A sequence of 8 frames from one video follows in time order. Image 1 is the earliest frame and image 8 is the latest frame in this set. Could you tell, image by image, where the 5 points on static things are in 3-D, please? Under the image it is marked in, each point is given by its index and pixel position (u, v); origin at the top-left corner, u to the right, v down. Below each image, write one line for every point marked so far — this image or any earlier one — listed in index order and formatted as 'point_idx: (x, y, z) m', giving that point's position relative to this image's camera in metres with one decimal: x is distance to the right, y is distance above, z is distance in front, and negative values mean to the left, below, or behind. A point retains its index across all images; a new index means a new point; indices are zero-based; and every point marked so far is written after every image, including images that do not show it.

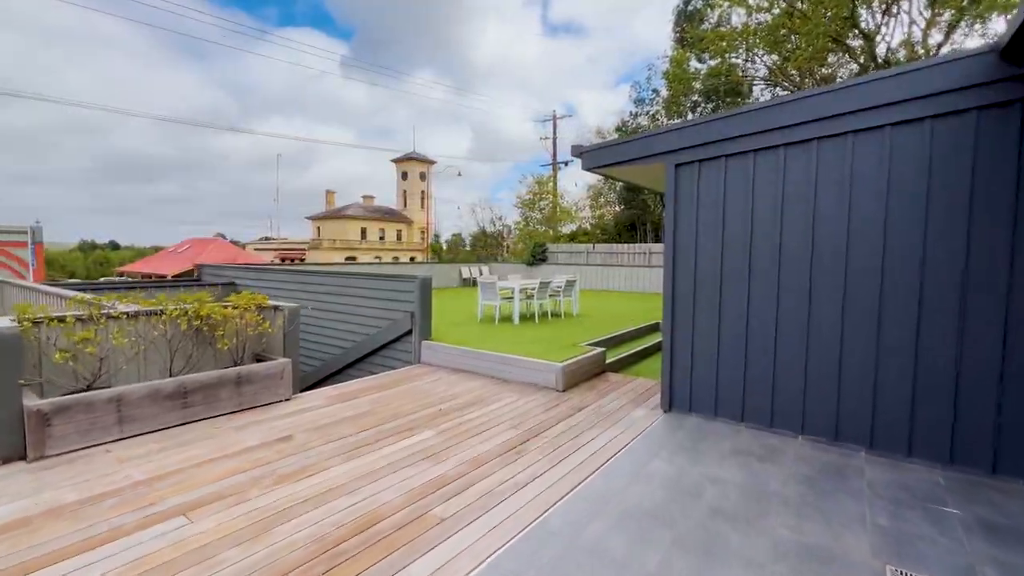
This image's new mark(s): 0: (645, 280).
0: (+3.5, +0.2, +13.1) m
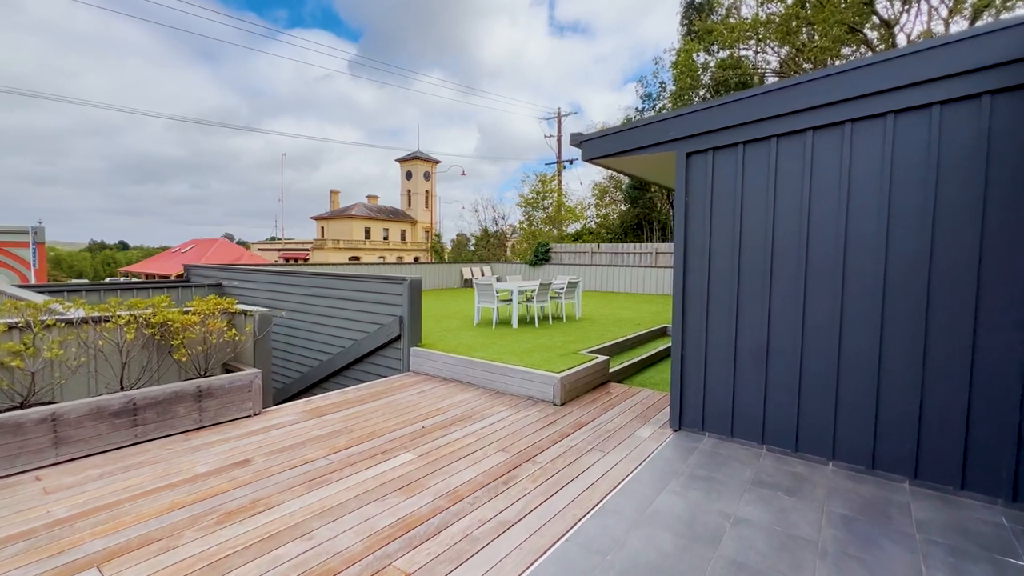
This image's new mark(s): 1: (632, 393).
0: (+3.5, +0.2, +12.7) m
1: (+1.1, -1.0, +4.3) m
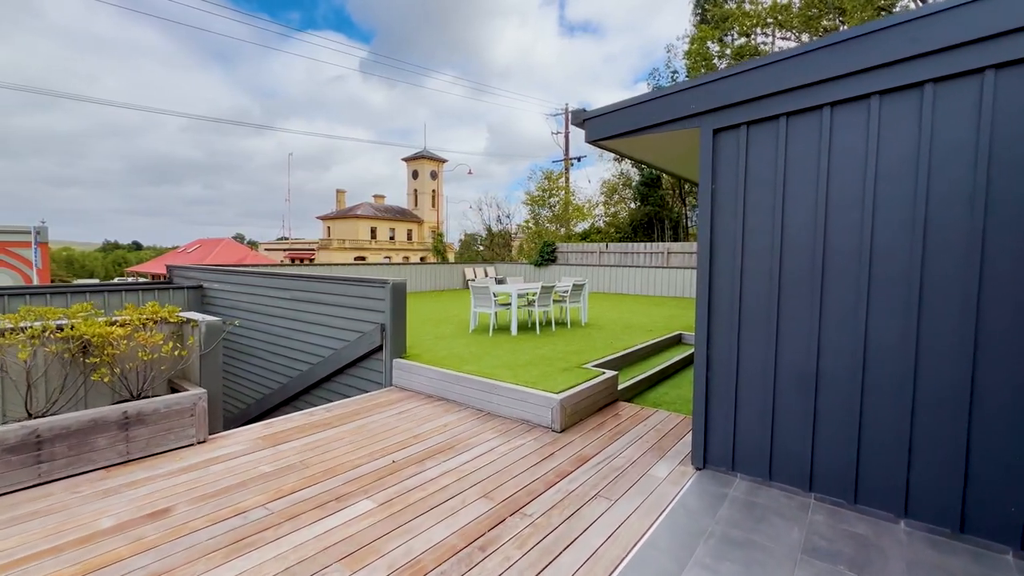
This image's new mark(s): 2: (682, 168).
0: (+3.6, +0.1, +12.0) m
1: (+1.0, -1.0, +3.7) m
2: (+1.6, +1.1, +4.4) m
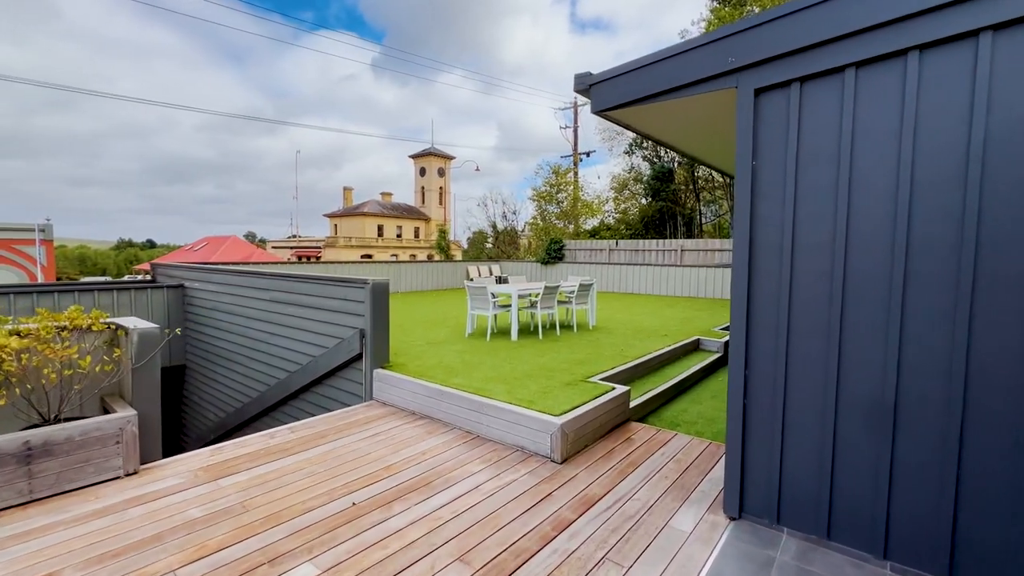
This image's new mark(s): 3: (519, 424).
0: (+3.7, +0.2, +11.4) m
1: (+1.0, -1.0, +3.1) m
2: (+1.5, +1.1, +3.8) m
3: (+0.1, -0.9, +3.0) m
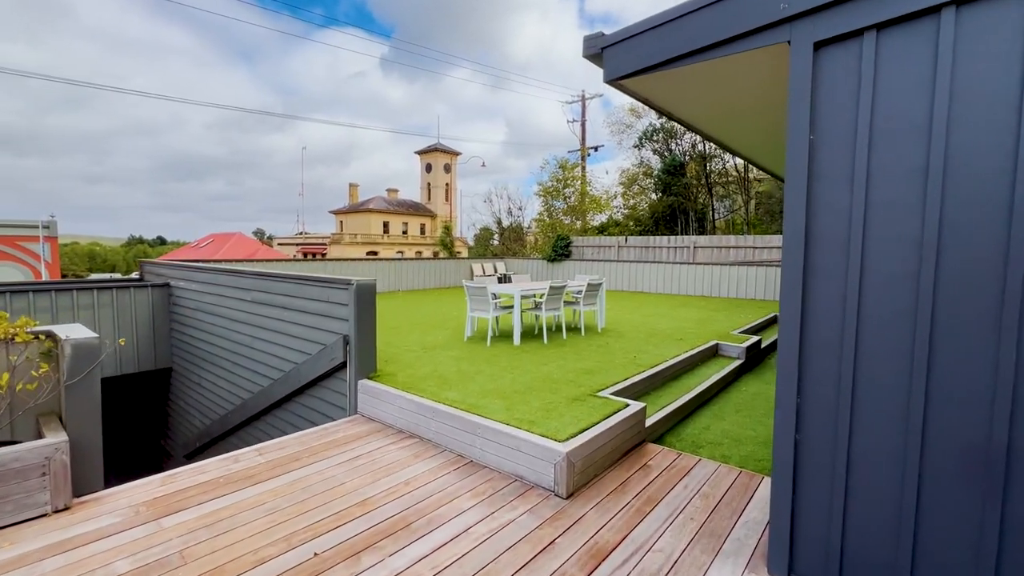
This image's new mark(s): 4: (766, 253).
0: (+3.9, +0.2, +10.9) m
1: (+1.0, -1.0, +2.7) m
2: (+1.5, +1.1, +3.3) m
3: (0.0, -0.9, +2.6) m
4: (+5.5, +0.7, +10.3) m
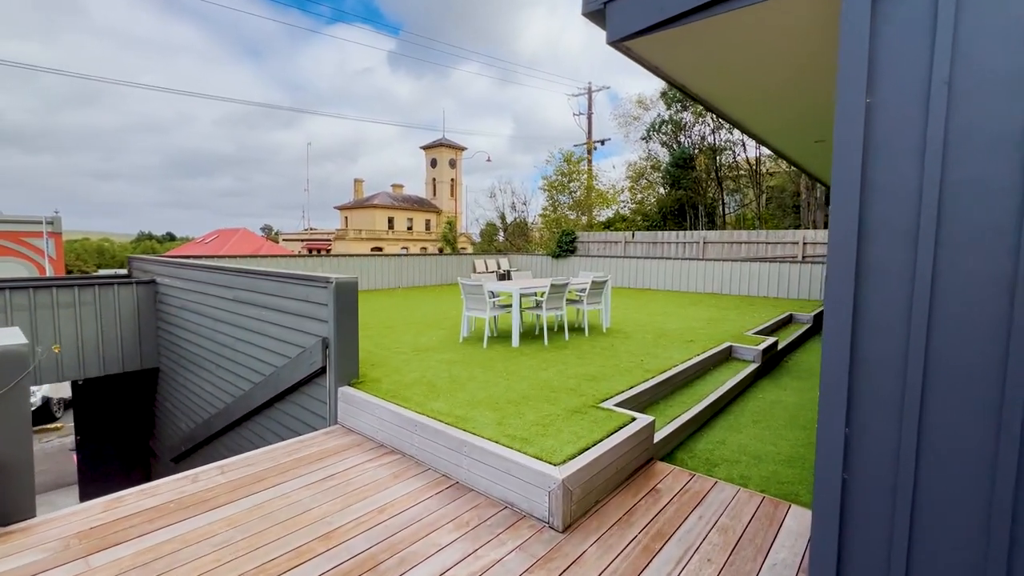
0: (+3.9, +0.3, +10.5) m
1: (+0.9, -1.0, +2.3) m
2: (+1.5, +1.1, +3.0) m
3: (0.0, -0.9, +2.2) m
4: (+5.6, +0.8, +9.9) m
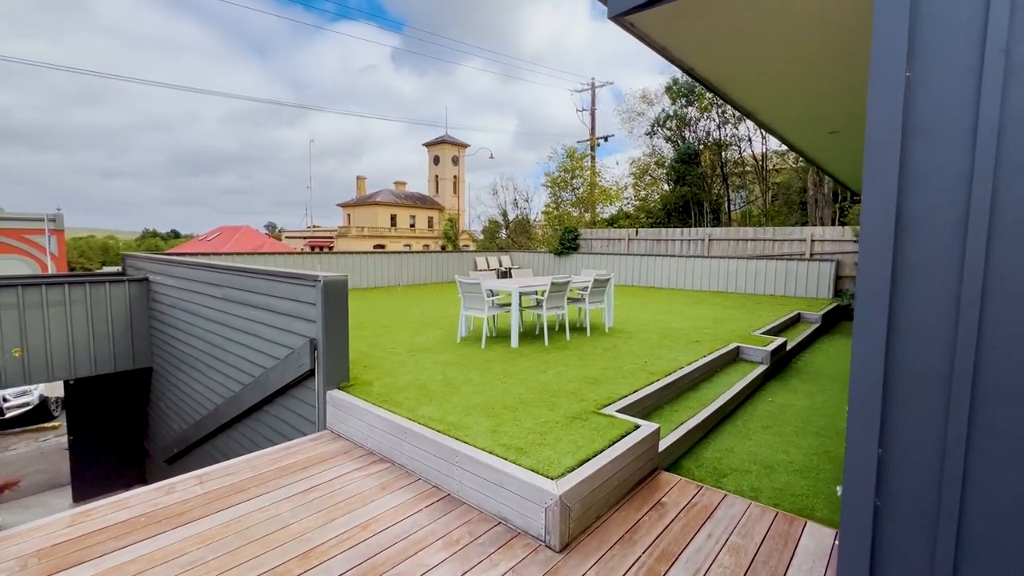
0: (+4.0, +0.3, +10.3) m
1: (+0.9, -1.0, +2.2) m
2: (+1.5, +1.1, +2.8) m
3: (0.0, -0.9, +2.1) m
4: (+5.6, +0.8, +9.6) m
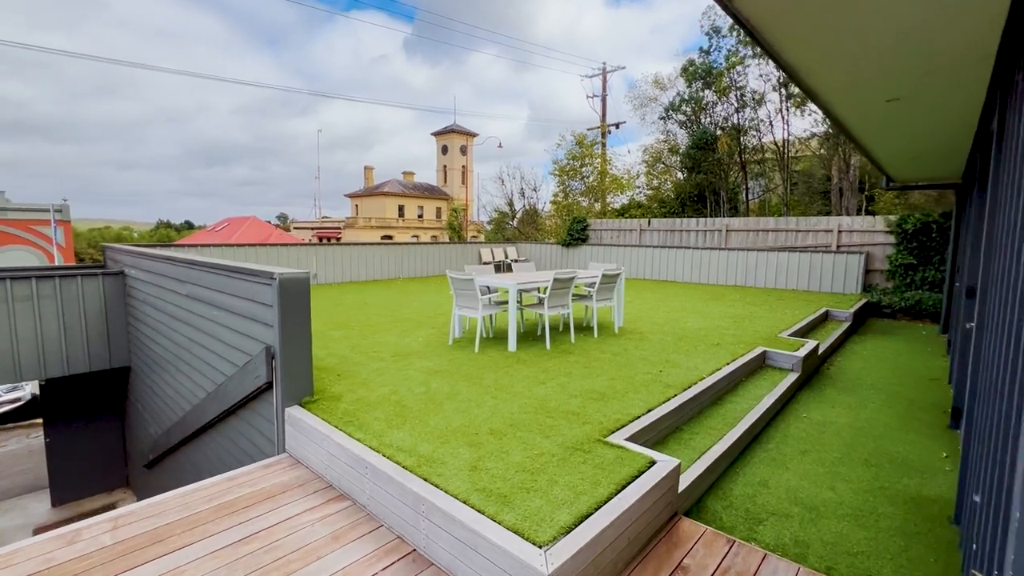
0: (+4.1, +0.4, +9.7) m
1: (+0.8, -1.0, +1.7) m
2: (+1.4, +1.1, +2.3) m
3: (-0.1, -0.9, +1.6) m
4: (+5.7, +1.0, +9.0) m
